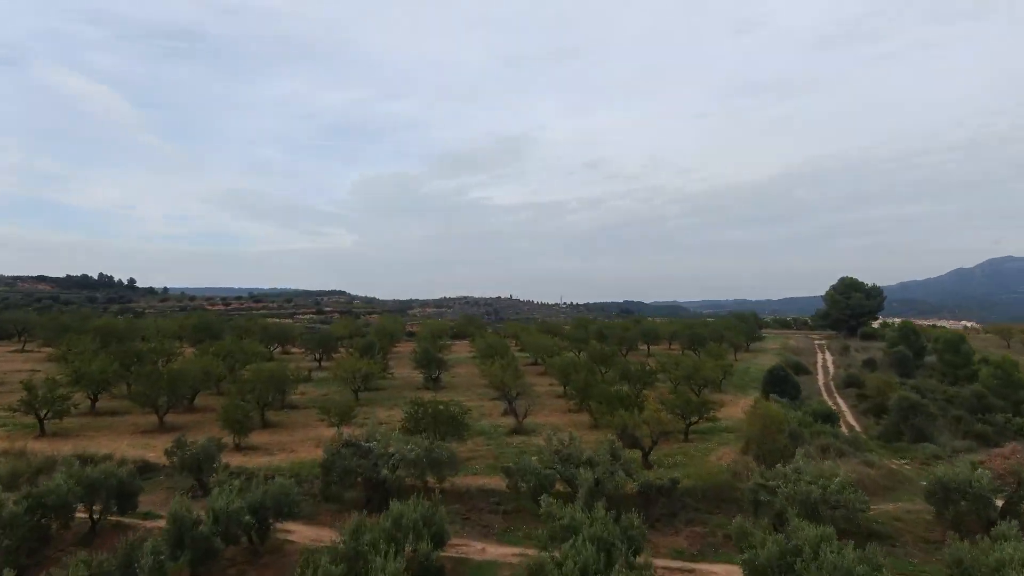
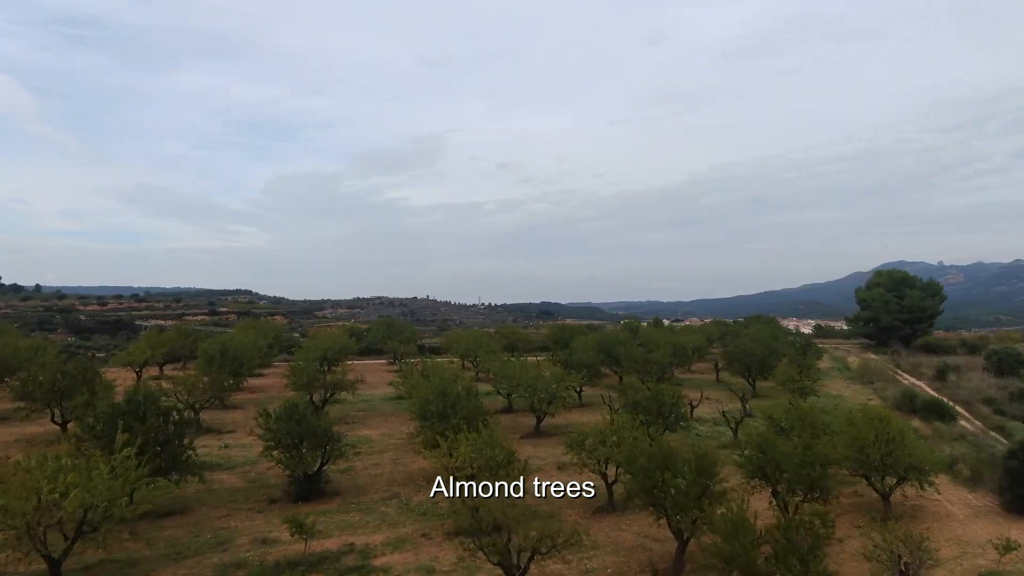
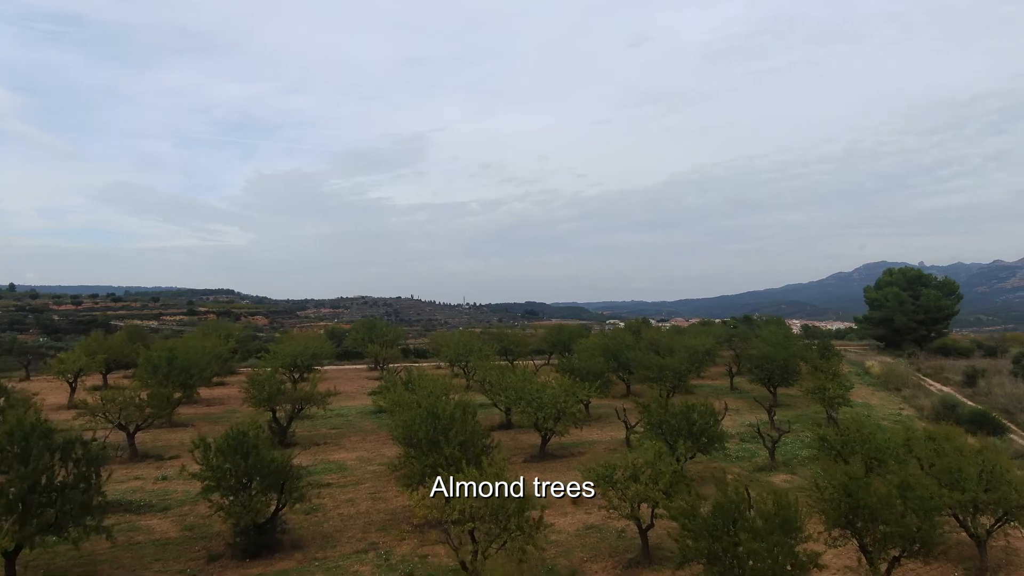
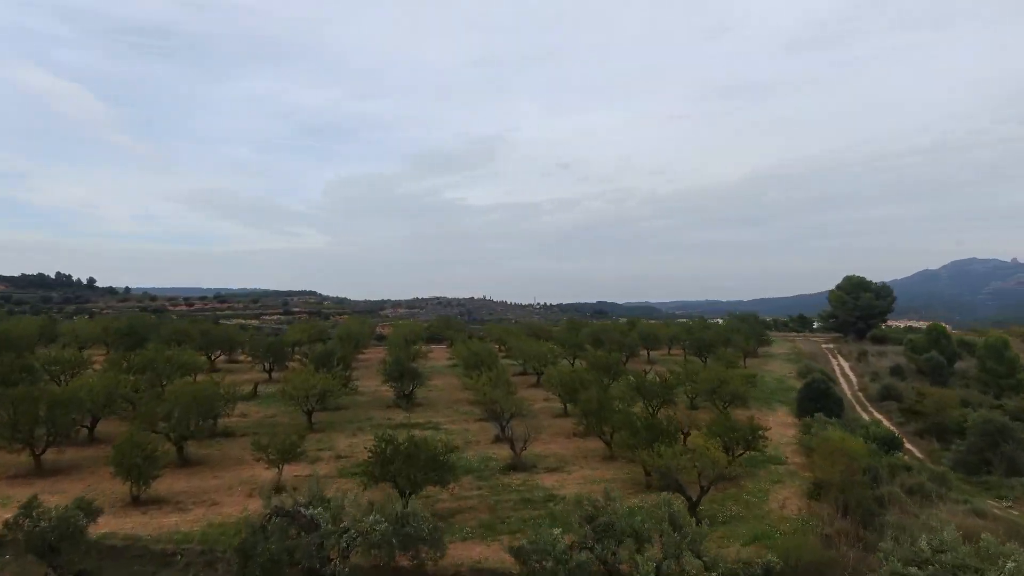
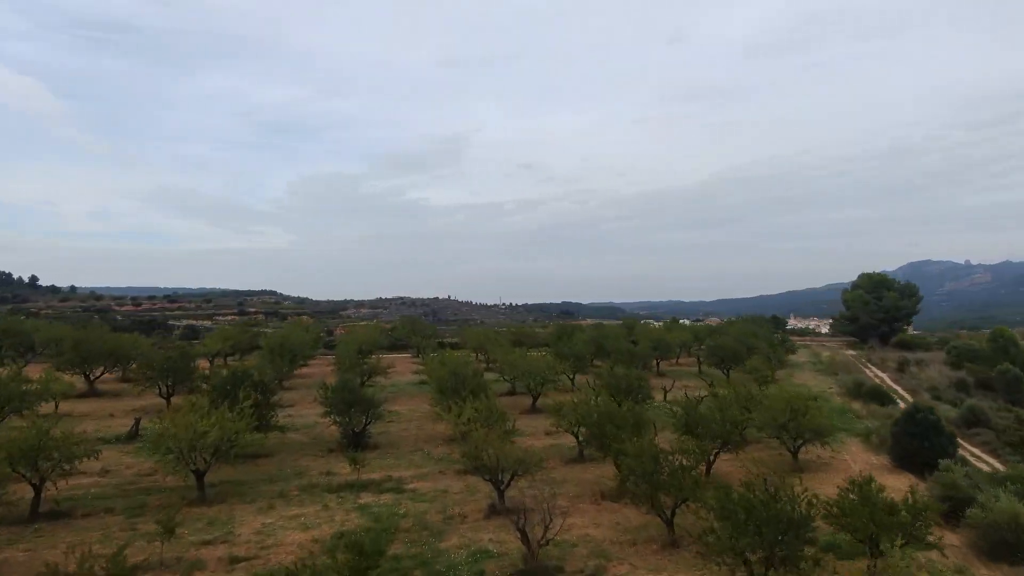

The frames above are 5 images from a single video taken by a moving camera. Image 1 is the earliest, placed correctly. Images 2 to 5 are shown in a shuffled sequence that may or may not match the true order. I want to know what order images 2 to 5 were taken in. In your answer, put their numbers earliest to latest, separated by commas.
4, 5, 2, 3
